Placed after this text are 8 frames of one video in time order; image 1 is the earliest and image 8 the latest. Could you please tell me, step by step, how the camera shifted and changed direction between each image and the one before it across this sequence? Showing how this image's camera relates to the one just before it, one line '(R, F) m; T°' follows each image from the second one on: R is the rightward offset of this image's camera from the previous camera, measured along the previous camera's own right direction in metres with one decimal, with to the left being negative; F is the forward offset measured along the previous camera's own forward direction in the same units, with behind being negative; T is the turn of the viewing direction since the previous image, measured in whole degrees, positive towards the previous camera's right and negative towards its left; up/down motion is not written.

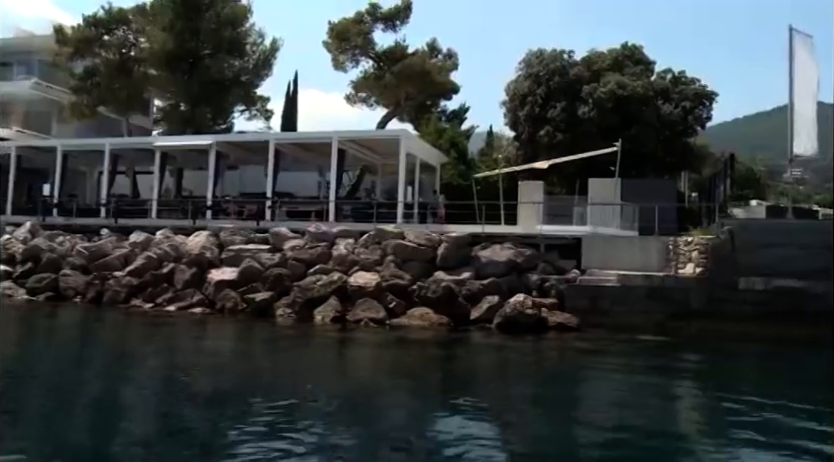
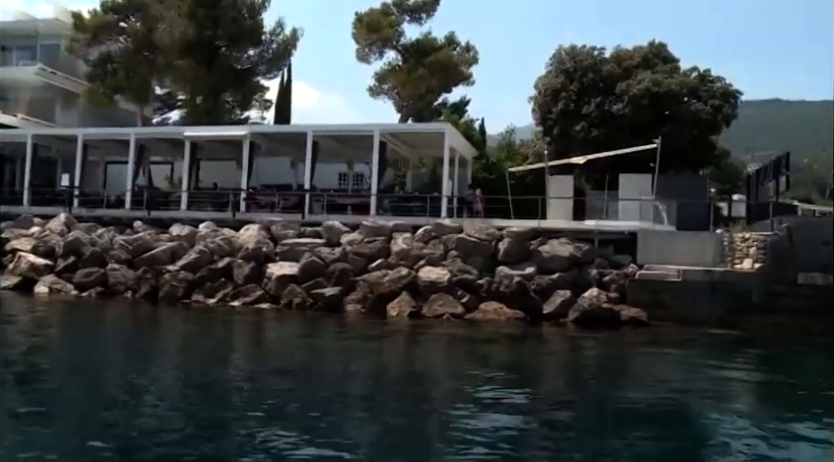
(-1.1, 0.0) m; +4°
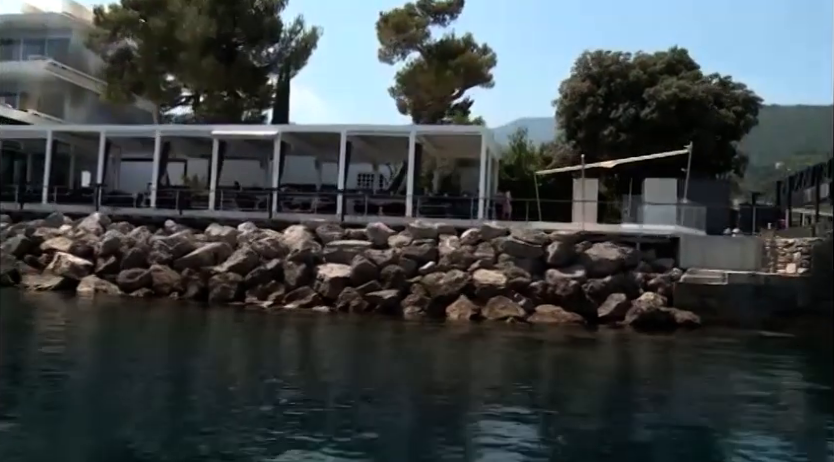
(-0.9, 0.0) m; +3°
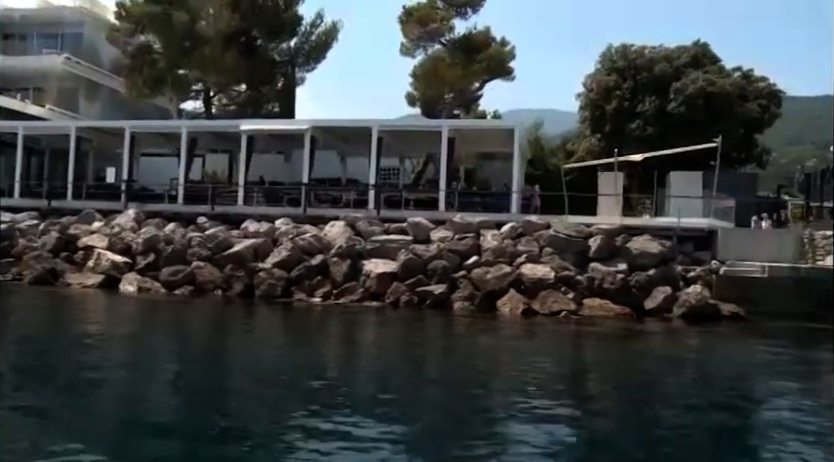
(-0.6, 0.0) m; +2°
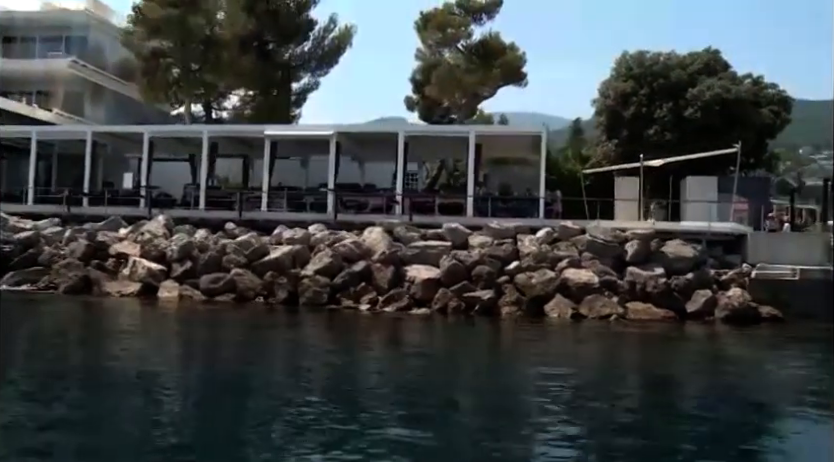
(-0.7, 0.0) m; +3°
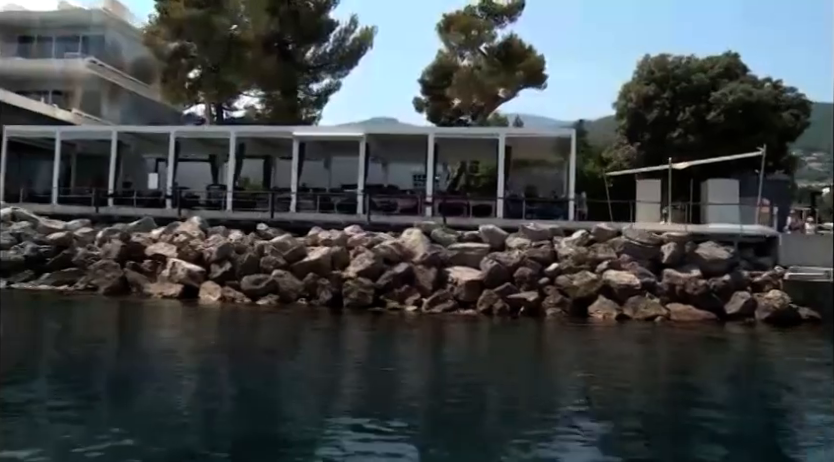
(-0.6, 0.0) m; +2°
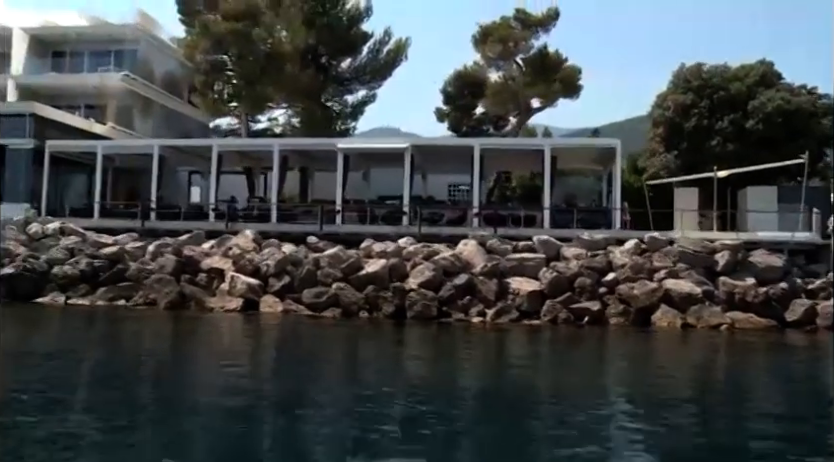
(-0.6, 0.0) m; +1°
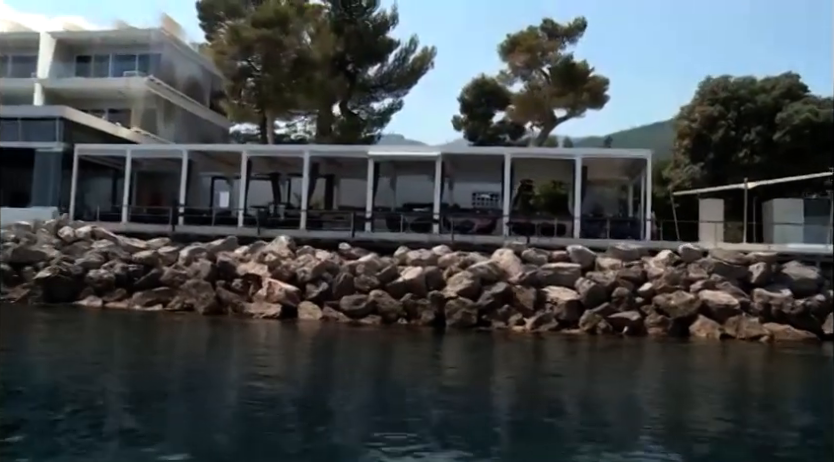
(-0.4, 0.0) m; 0°
